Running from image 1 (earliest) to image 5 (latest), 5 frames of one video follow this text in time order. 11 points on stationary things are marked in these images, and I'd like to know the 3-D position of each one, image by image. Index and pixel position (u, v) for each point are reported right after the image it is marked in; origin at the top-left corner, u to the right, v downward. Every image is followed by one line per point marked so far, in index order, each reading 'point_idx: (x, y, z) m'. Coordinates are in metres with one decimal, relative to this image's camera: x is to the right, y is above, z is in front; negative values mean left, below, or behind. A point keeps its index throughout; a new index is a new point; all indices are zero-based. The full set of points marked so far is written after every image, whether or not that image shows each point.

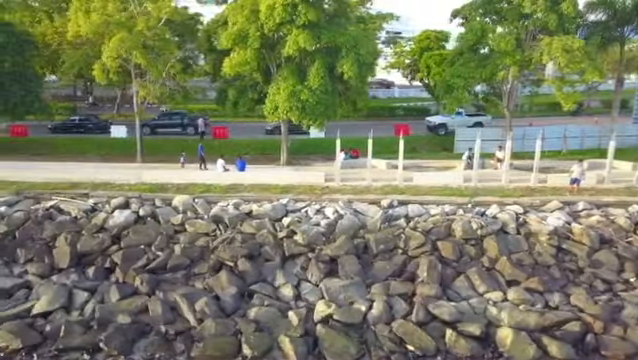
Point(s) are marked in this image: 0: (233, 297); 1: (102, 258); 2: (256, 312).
0: (-1.8, -2.5, +16.7) m
1: (-5.2, -1.9, +19.1) m
2: (-1.2, -2.7, +16.0) m
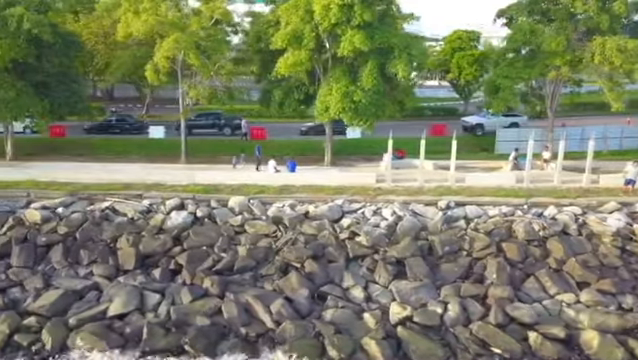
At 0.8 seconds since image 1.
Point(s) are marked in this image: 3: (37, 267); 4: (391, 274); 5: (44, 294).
0: (-0.2, -2.5, +16.7) m
1: (-3.6, -1.9, +19.1) m
2: (+0.3, -2.7, +16.0) m
3: (-6.7, -2.1, +18.9) m
4: (+1.6, -2.1, +17.9) m
5: (-5.7, -2.3, +16.5) m
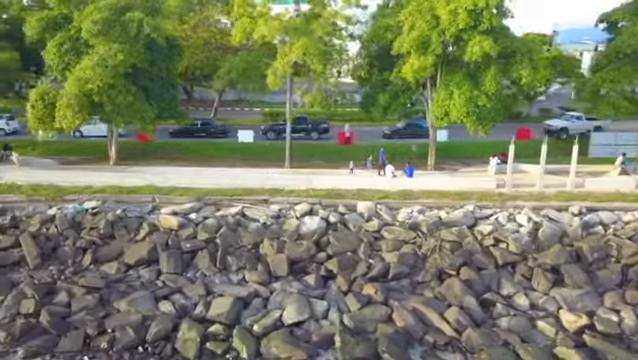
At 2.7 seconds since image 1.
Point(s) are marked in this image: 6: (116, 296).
0: (+3.3, -2.6, +16.6) m
1: (-0.1, -2.0, +19.1) m
2: (+3.8, -2.8, +15.9) m
3: (-3.1, -2.2, +18.9) m
4: (+5.2, -2.3, +17.8) m
5: (-2.1, -2.5, +16.5) m
6: (-4.3, -2.5, +17.0) m
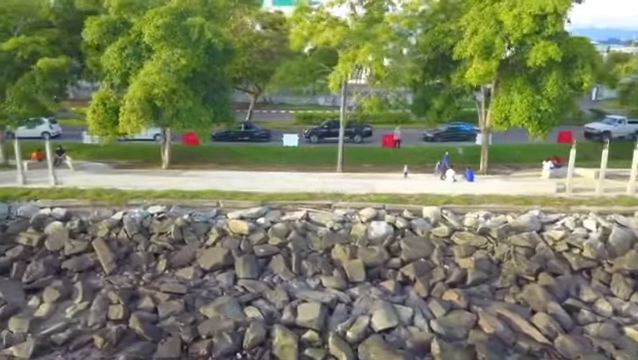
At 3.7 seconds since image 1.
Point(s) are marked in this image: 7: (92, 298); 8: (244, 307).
0: (+5.1, -2.8, +16.7) m
1: (+1.7, -2.2, +19.1) m
2: (+5.6, -3.0, +15.9) m
3: (-1.3, -2.3, +18.9) m
4: (+7.0, -2.4, +17.8) m
5: (-0.3, -2.6, +16.5) m
6: (-2.5, -2.6, +17.1) m
7: (-4.9, -2.6, +17.4) m
8: (-1.6, -2.7, +16.8) m
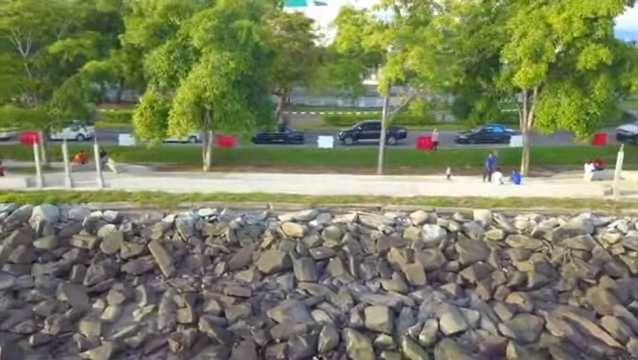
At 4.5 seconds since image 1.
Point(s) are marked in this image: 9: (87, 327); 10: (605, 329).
0: (+6.5, -2.8, +16.7) m
1: (+3.1, -2.3, +19.1) m
2: (+7.0, -3.0, +16.0) m
3: (+0.1, -2.4, +19.0) m
4: (+8.4, -2.5, +17.9) m
5: (+1.1, -2.7, +16.6) m
6: (-1.1, -2.7, +17.2) m
7: (-3.5, -2.7, +17.5) m
8: (-0.2, -2.8, +16.9) m
9: (-4.7, -2.9, +16.1) m
10: (+5.7, -3.0, +16.0) m
